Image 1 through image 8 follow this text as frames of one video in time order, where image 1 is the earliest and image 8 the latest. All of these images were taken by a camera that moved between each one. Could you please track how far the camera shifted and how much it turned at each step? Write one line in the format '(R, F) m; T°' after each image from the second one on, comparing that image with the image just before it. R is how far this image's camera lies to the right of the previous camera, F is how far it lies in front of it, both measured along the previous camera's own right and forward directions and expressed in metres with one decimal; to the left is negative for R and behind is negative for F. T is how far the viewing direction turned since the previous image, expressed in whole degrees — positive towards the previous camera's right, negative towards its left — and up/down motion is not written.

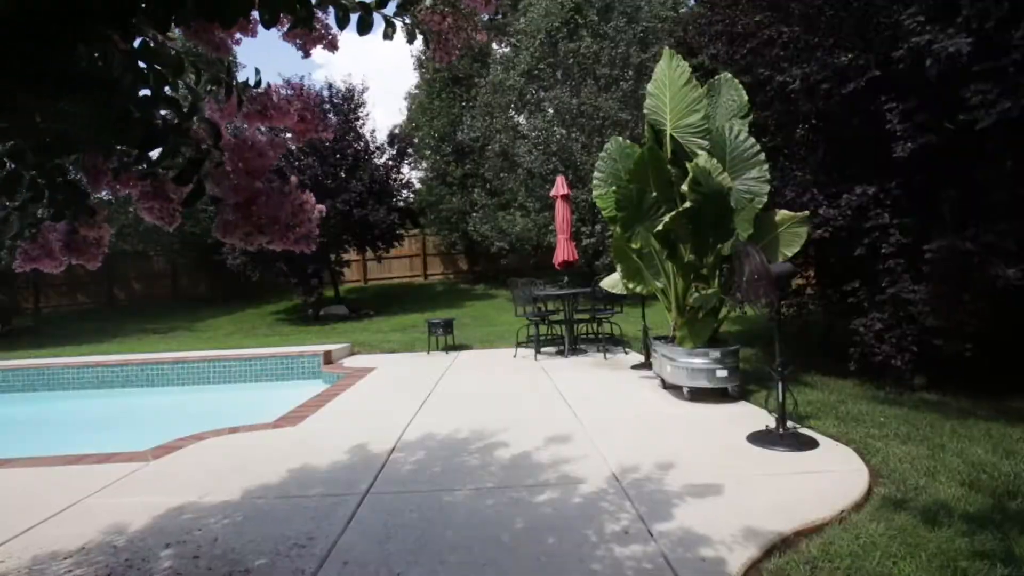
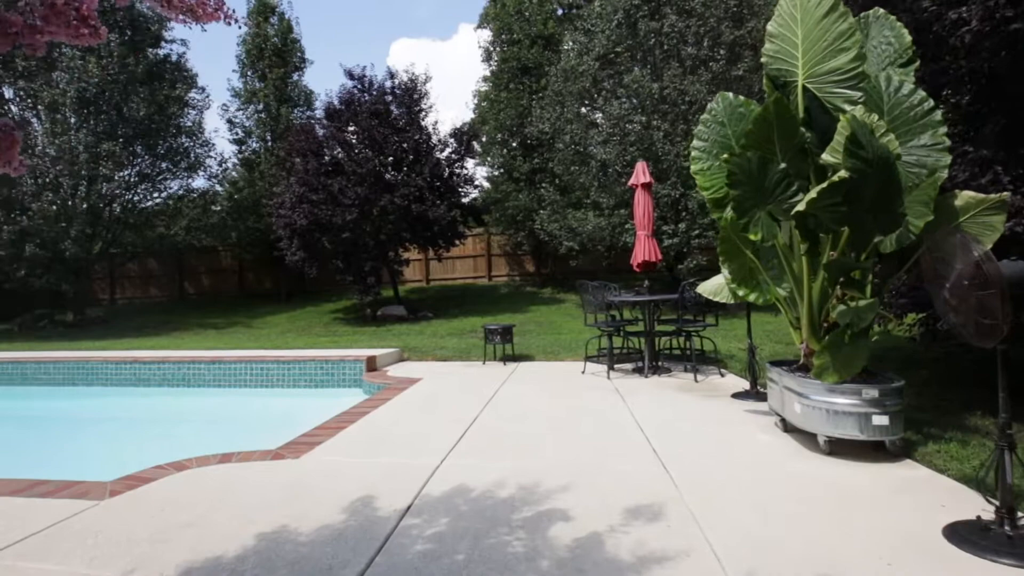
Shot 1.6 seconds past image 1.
(0.0, +1.2) m; -8°
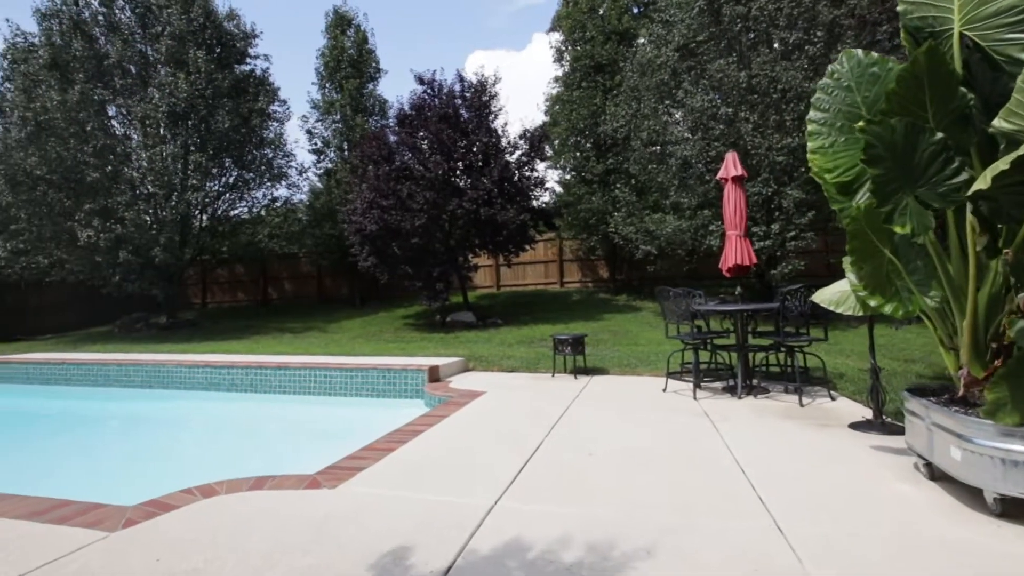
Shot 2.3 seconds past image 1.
(0.0, +0.6) m; -8°
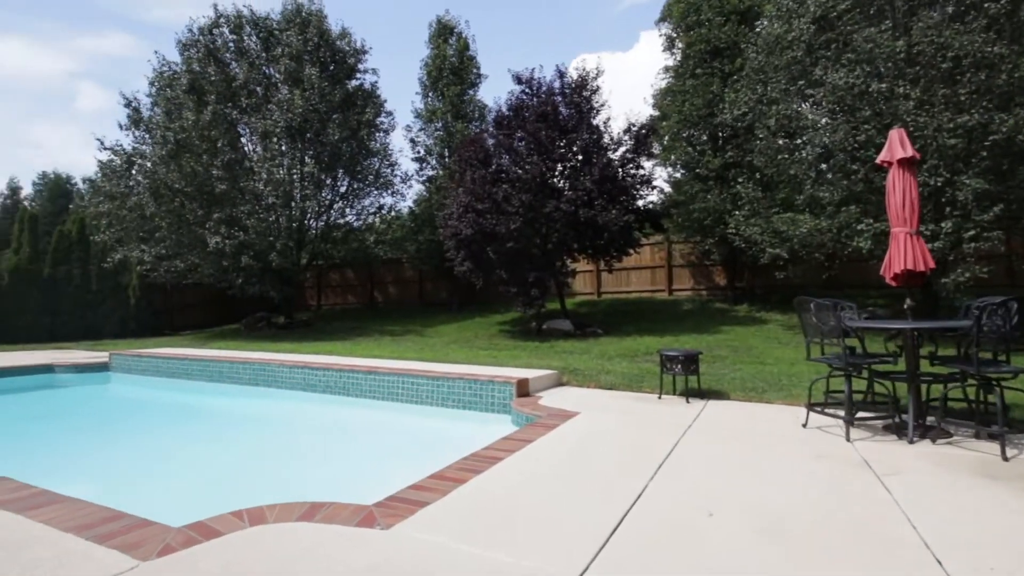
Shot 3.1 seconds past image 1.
(0.0, +0.8) m; -12°
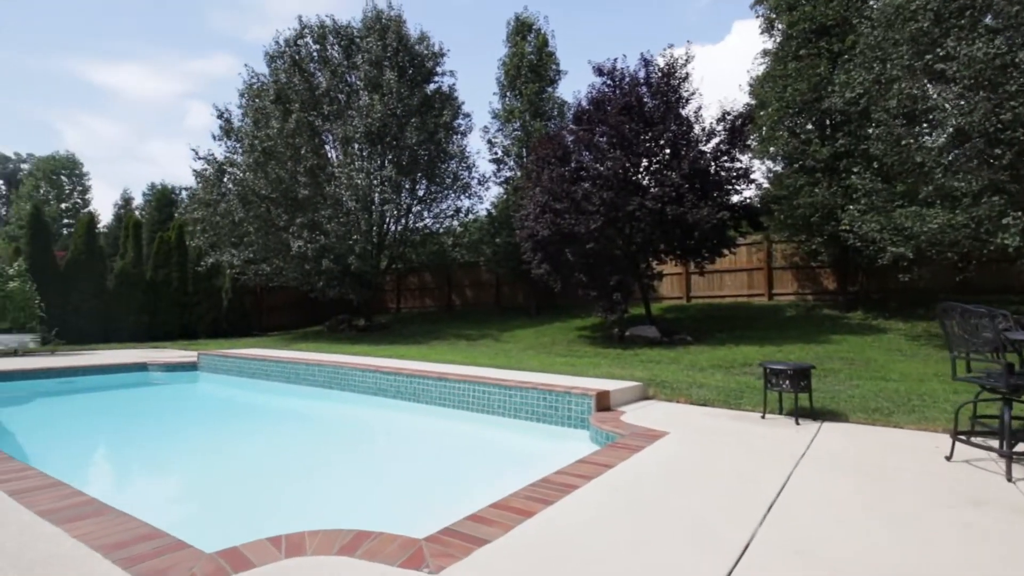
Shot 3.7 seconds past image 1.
(0.0, +0.6) m; -9°
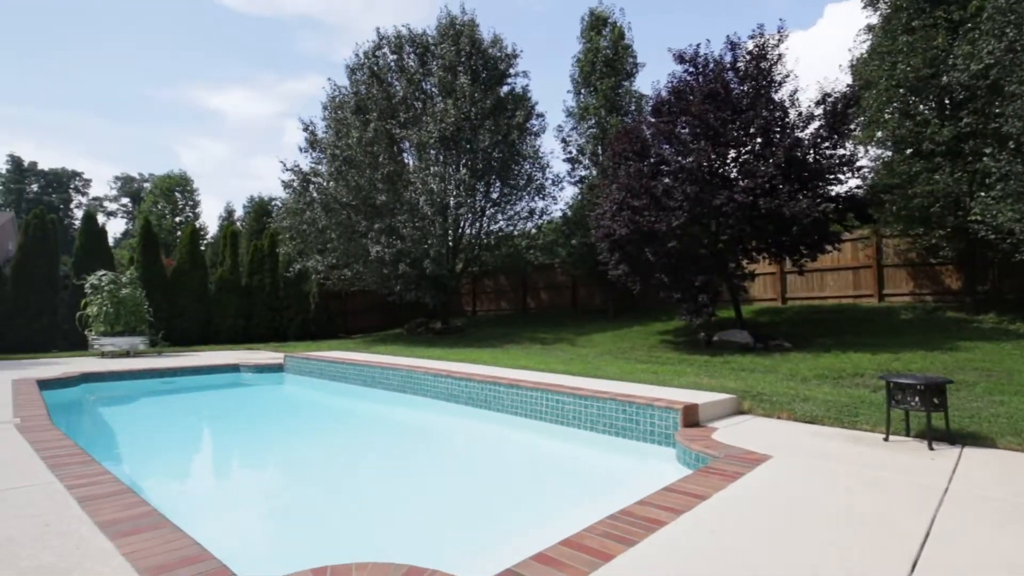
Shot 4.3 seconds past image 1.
(0.0, +0.4) m; -9°
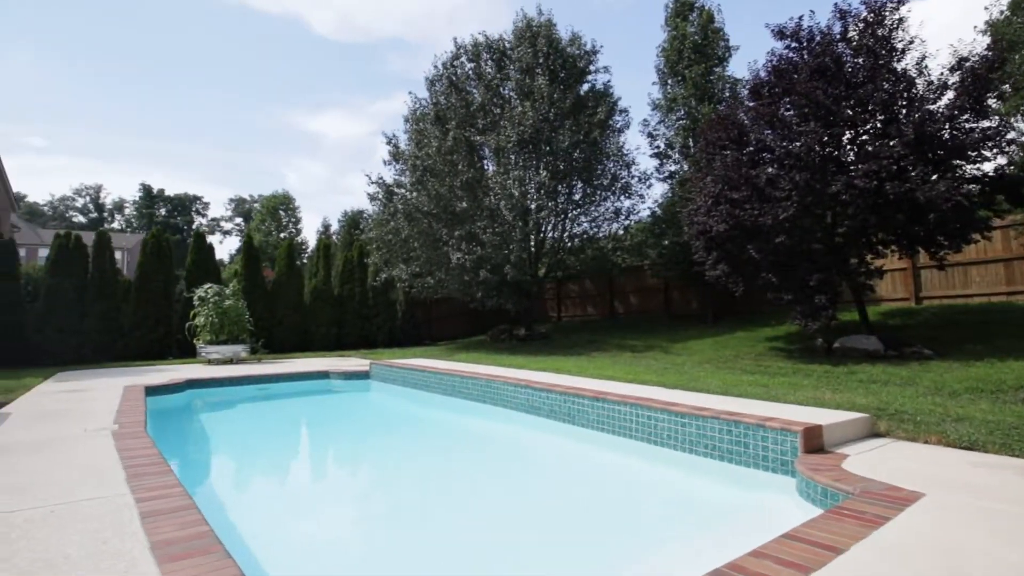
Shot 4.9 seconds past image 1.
(+0.1, +0.5) m; -10°
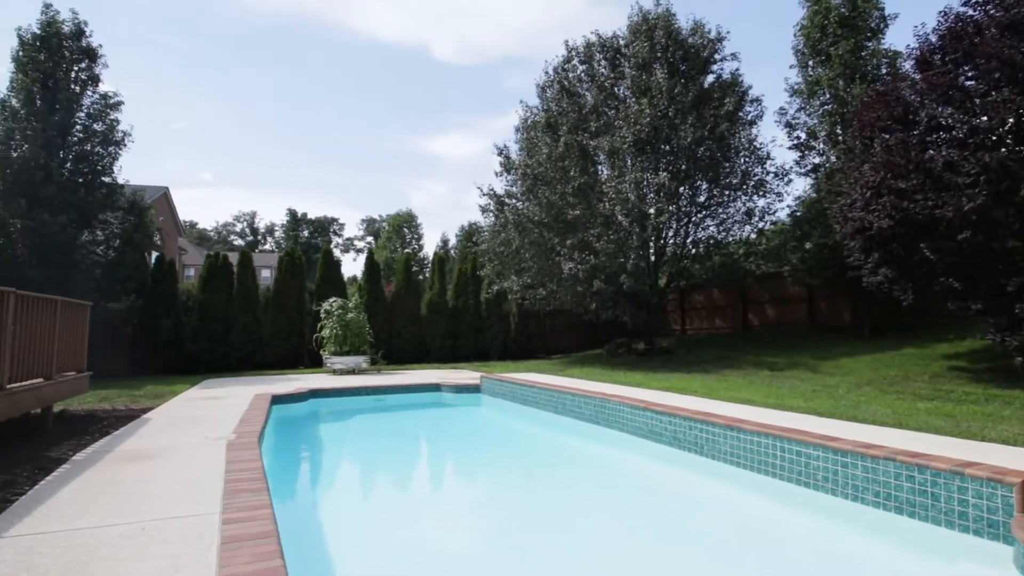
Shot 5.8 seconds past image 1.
(+0.1, +0.5) m; -13°
